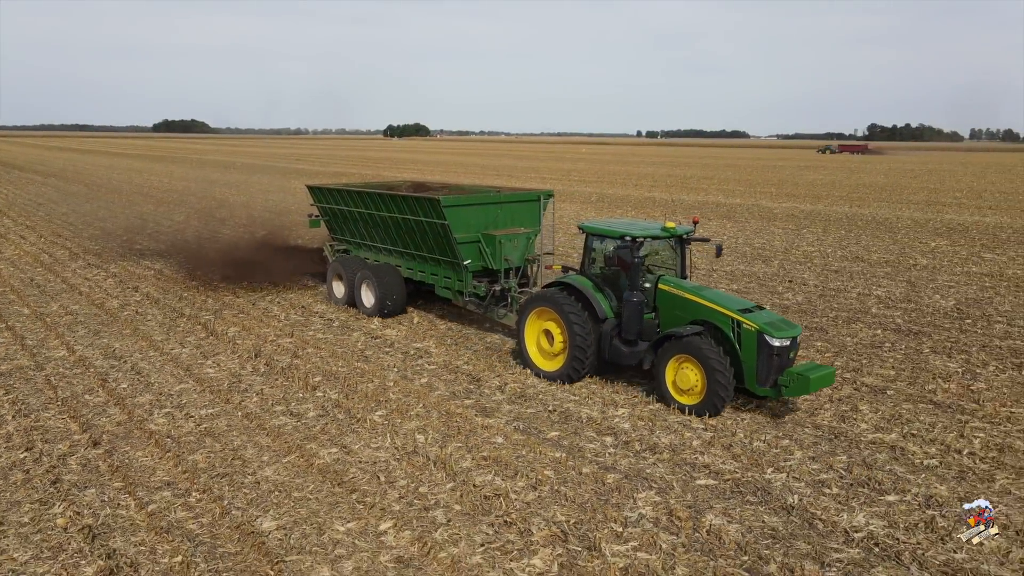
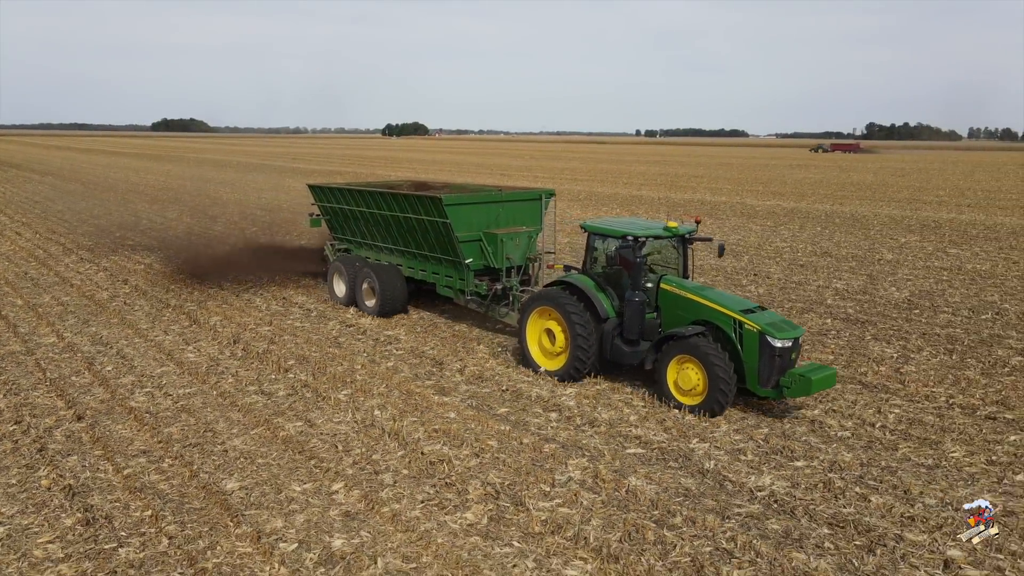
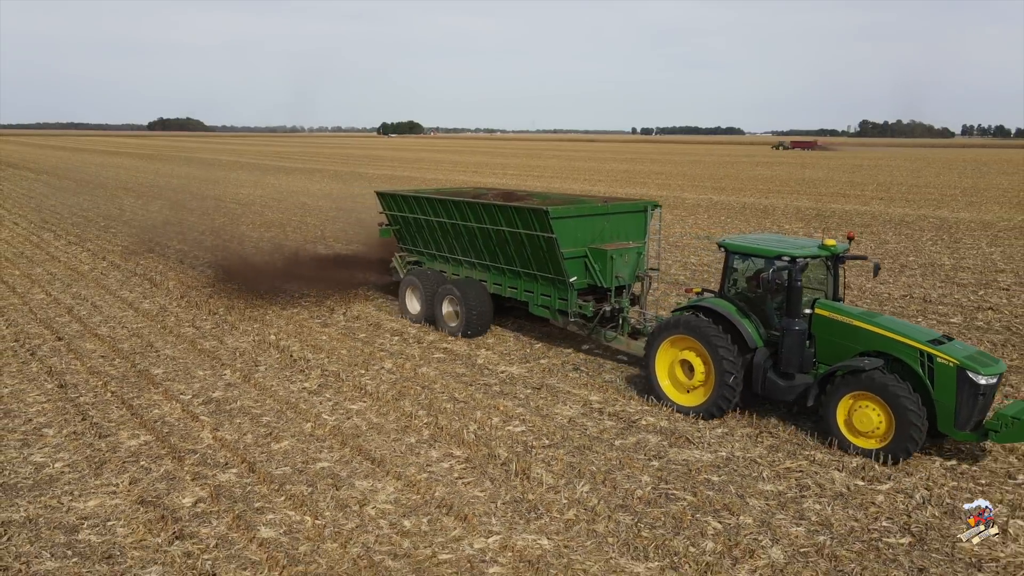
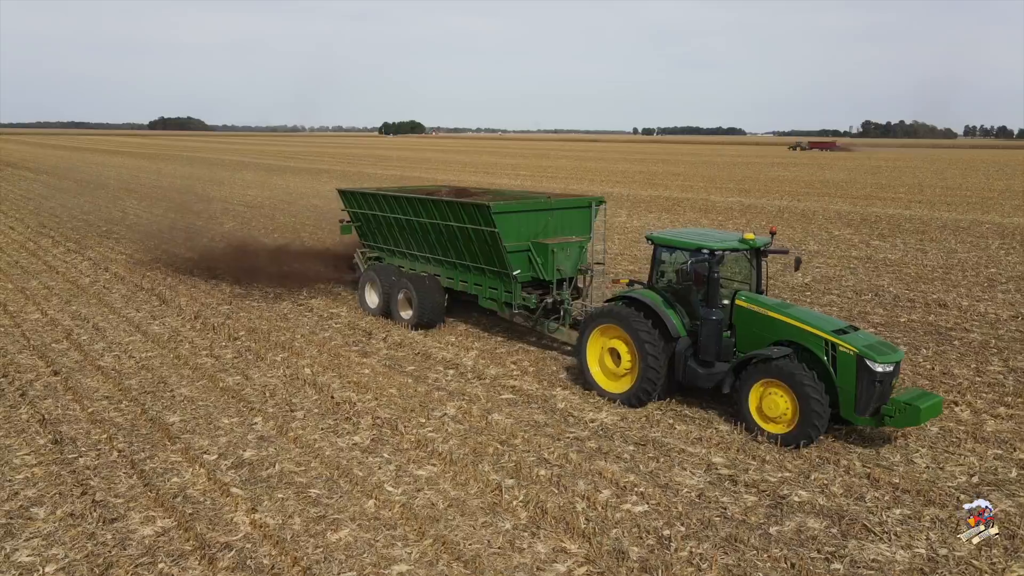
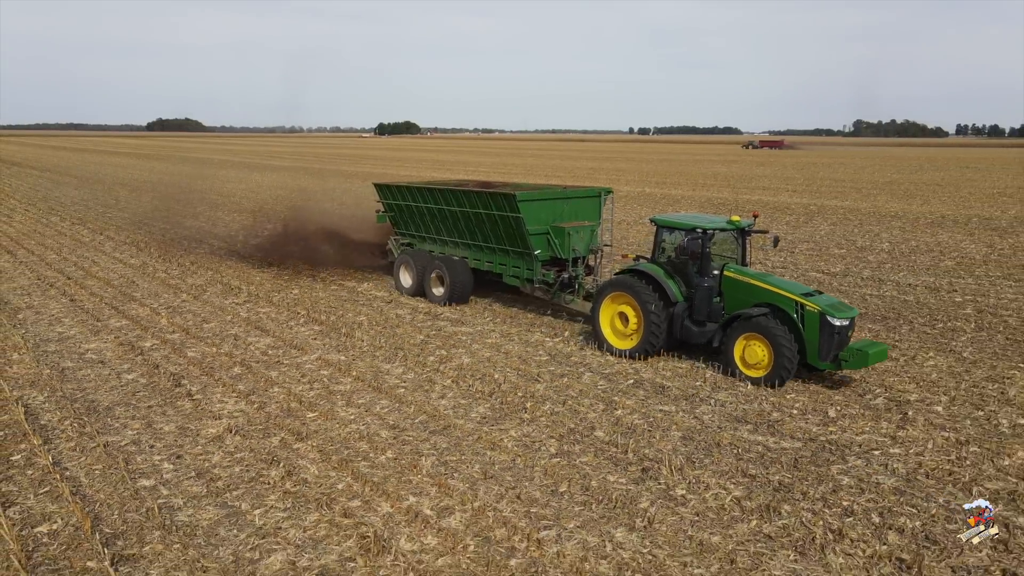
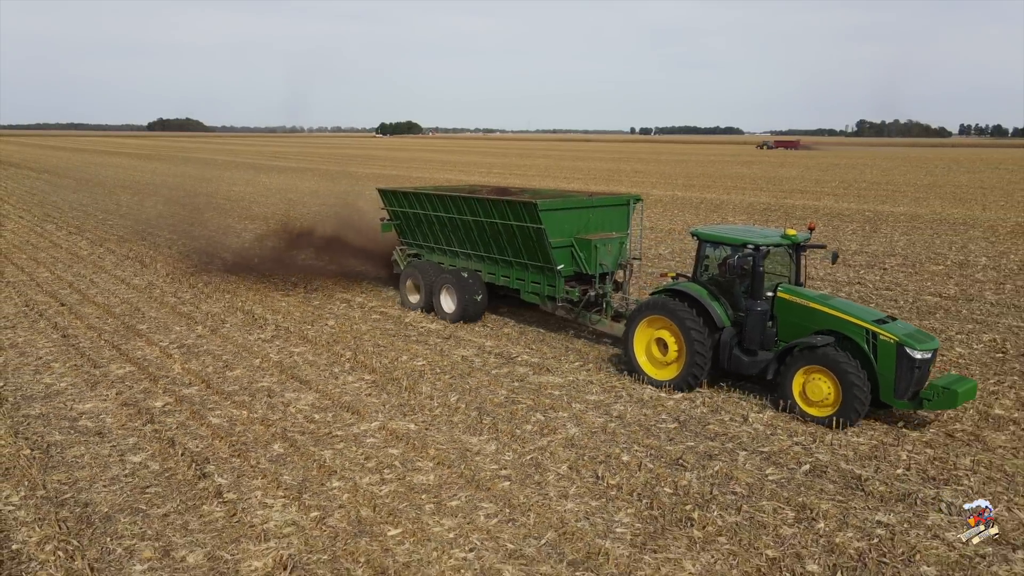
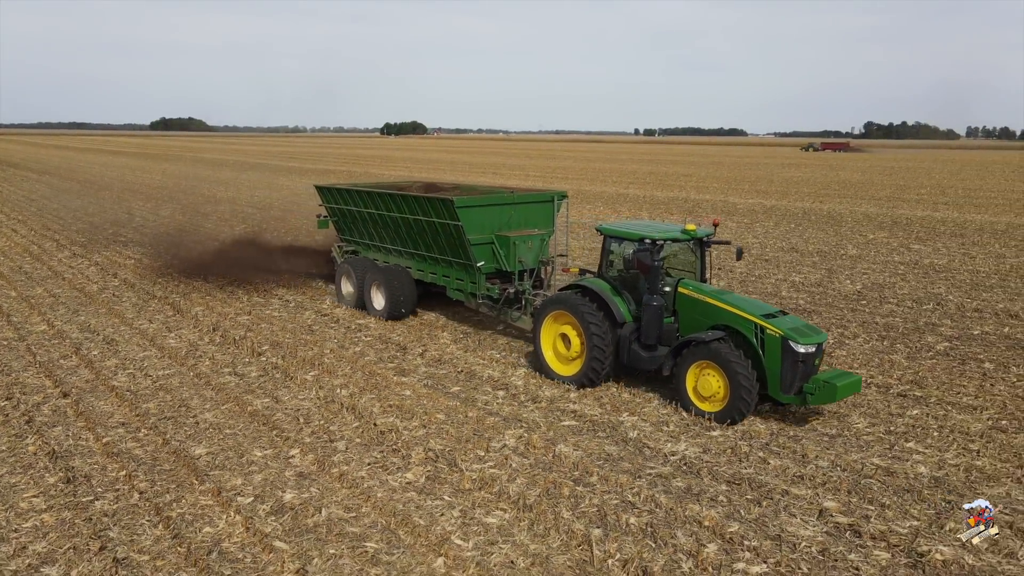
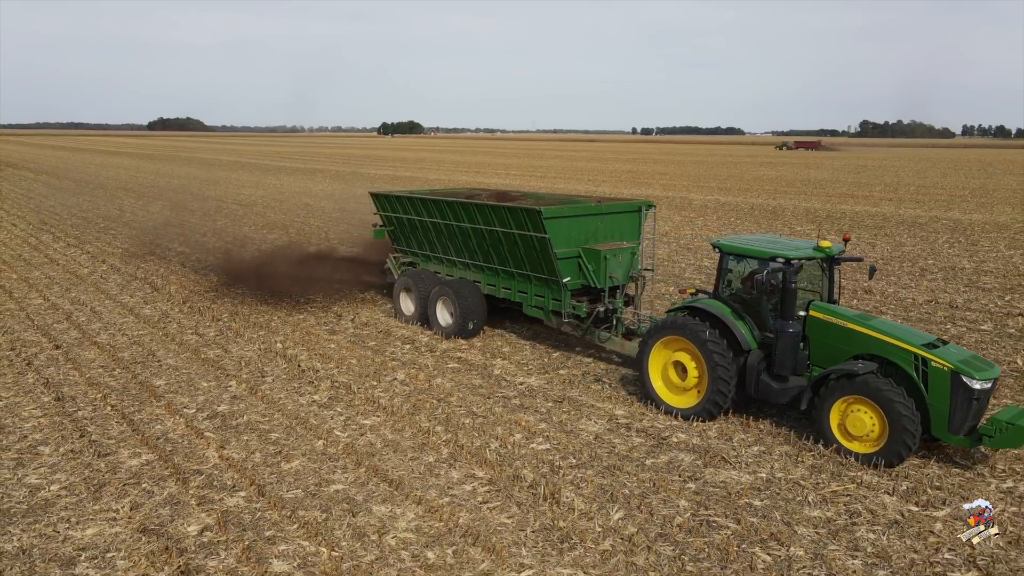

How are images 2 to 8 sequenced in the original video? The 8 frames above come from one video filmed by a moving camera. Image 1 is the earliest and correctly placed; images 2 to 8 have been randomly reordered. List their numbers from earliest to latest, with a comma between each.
2, 7, 4, 8, 3, 6, 5
